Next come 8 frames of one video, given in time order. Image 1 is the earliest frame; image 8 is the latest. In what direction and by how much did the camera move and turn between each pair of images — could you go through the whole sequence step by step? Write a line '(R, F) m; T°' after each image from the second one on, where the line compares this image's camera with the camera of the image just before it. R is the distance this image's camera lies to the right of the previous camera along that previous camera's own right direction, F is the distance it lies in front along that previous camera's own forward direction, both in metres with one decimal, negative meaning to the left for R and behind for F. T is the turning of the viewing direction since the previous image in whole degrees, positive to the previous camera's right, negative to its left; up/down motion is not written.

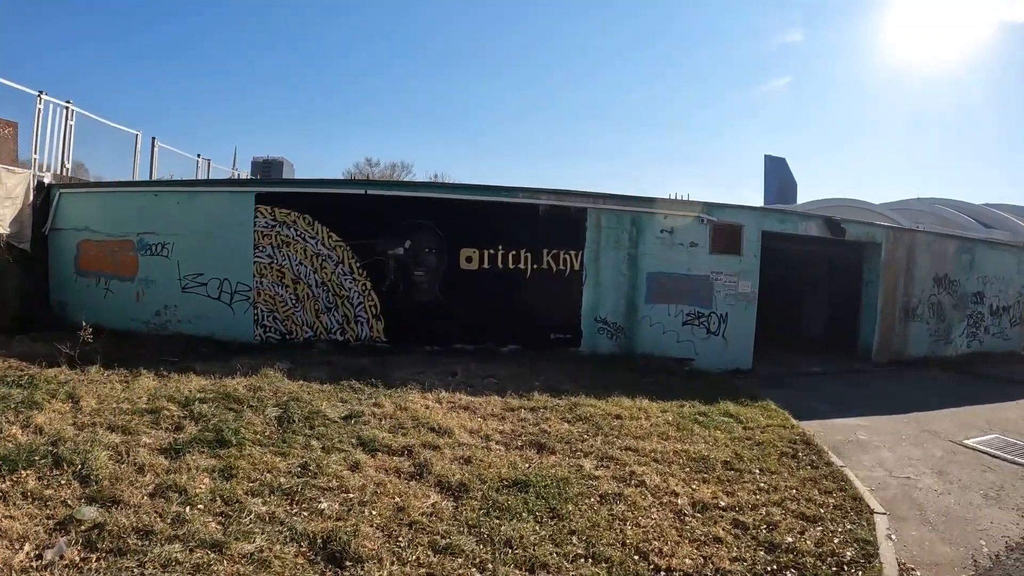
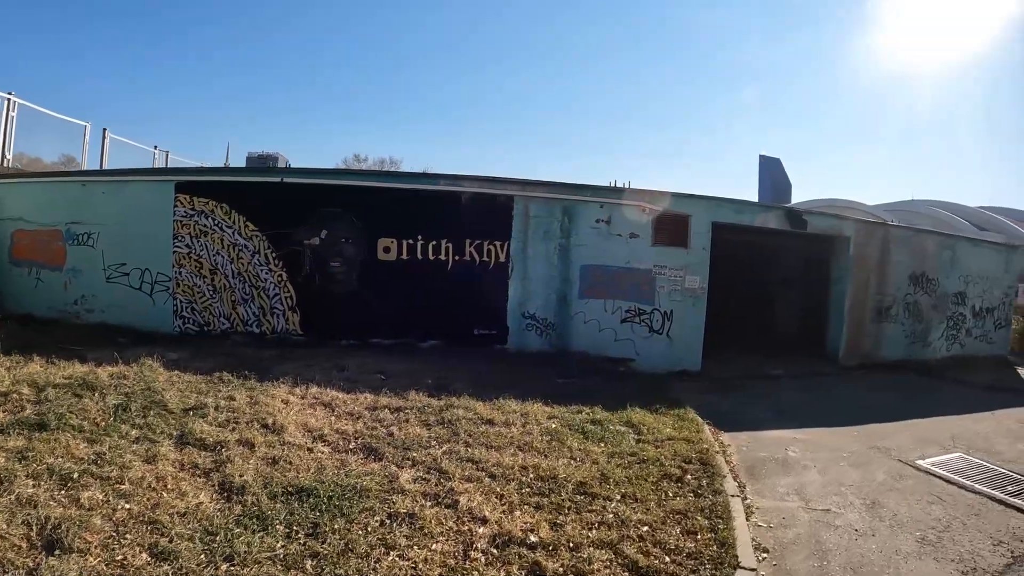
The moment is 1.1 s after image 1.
(+1.3, +2.2) m; 0°
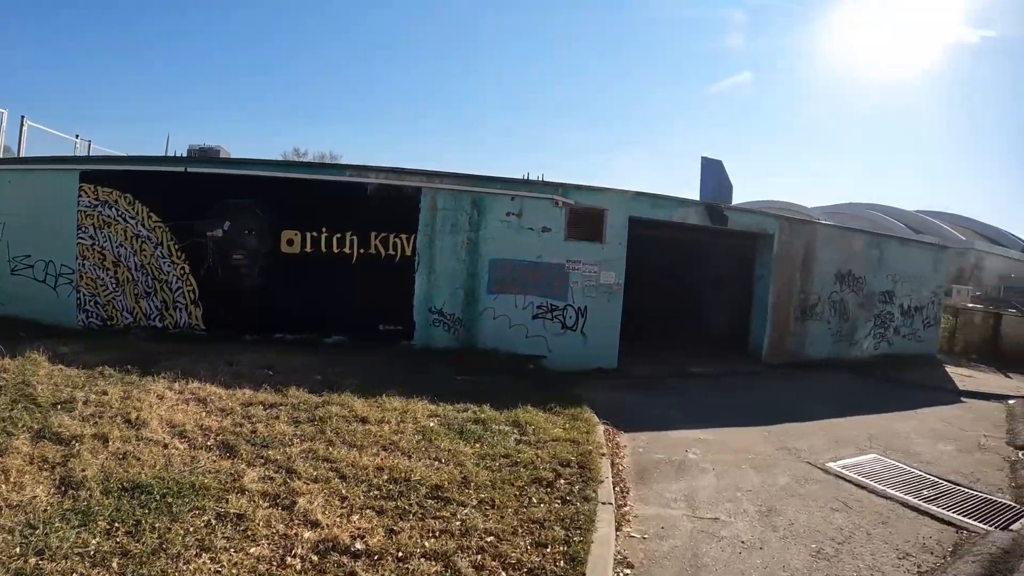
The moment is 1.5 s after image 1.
(+0.5, +0.9) m; +3°
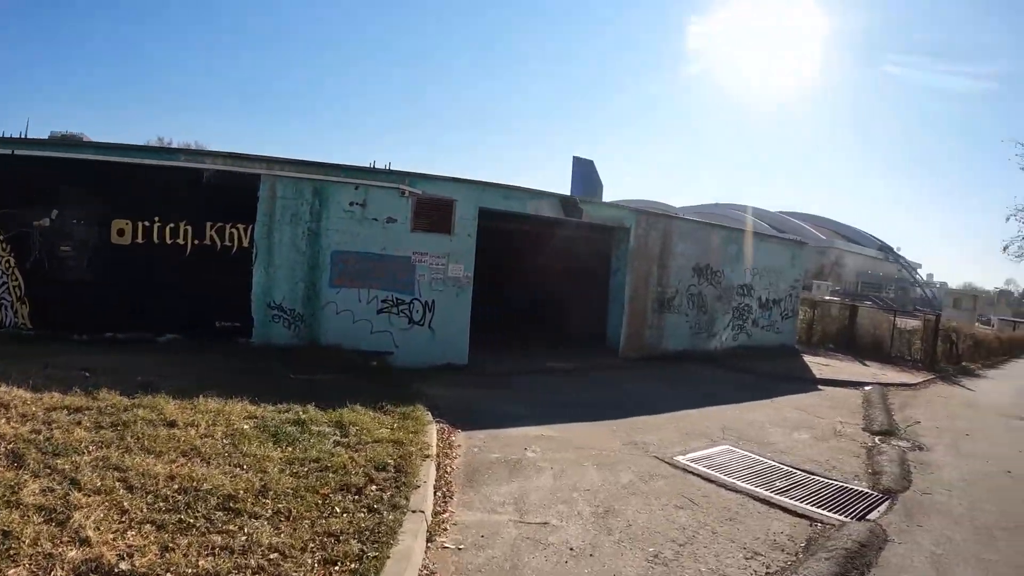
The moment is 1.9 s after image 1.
(+0.3, +0.7) m; +6°
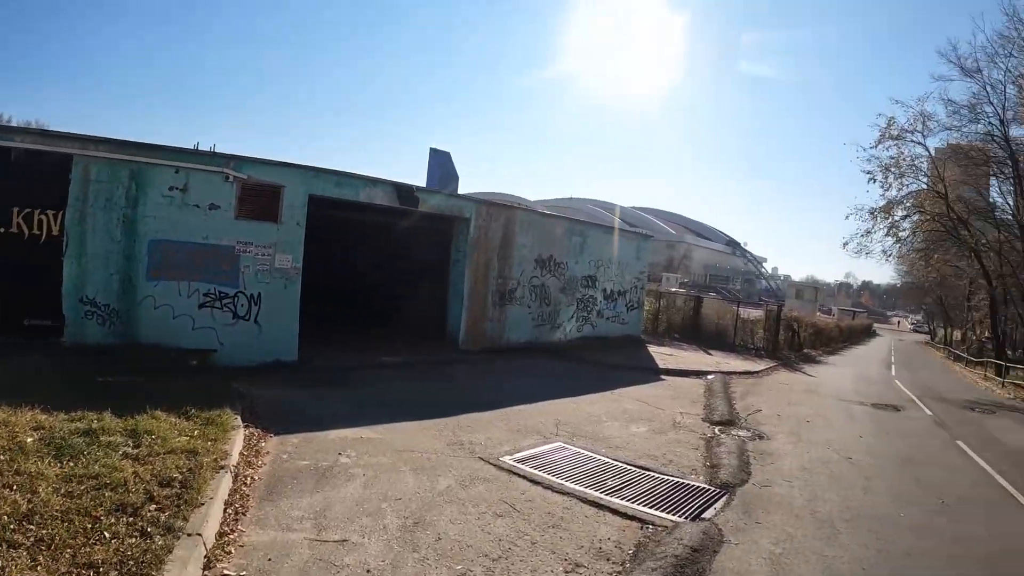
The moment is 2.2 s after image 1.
(+0.2, +0.6) m; +7°
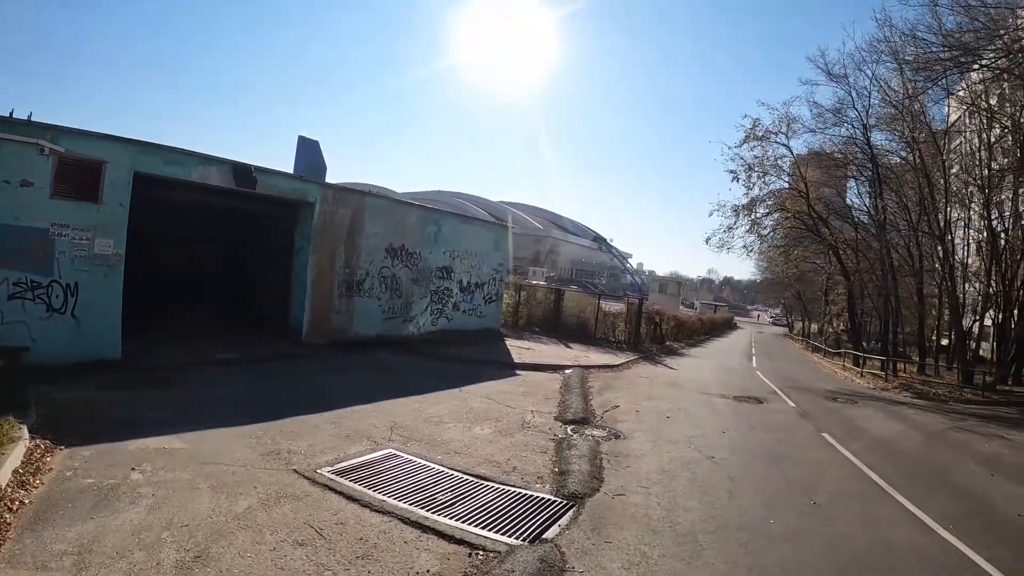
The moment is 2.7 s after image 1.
(+0.2, +0.7) m; +7°
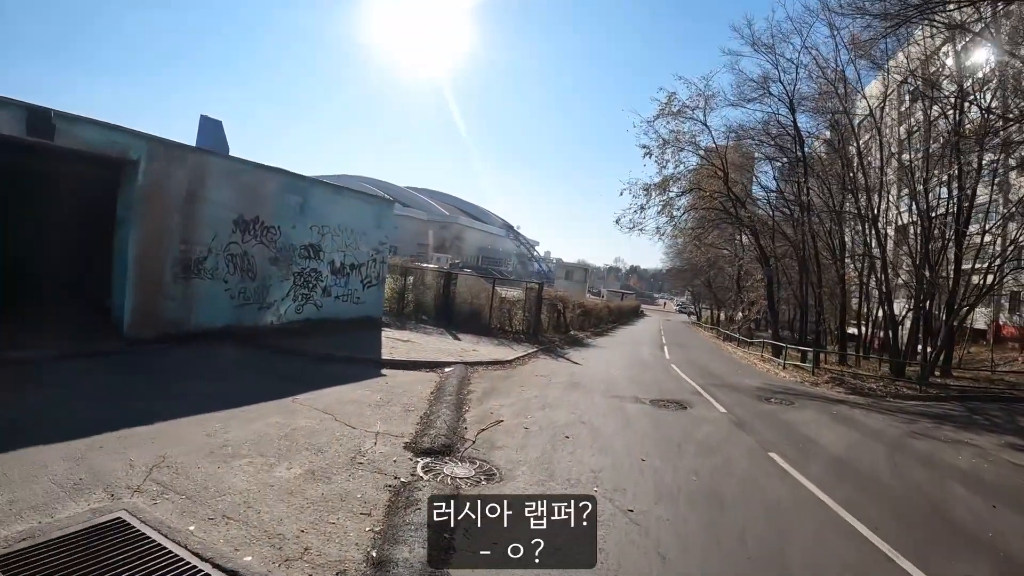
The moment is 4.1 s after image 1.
(+0.3, +2.0) m; +5°
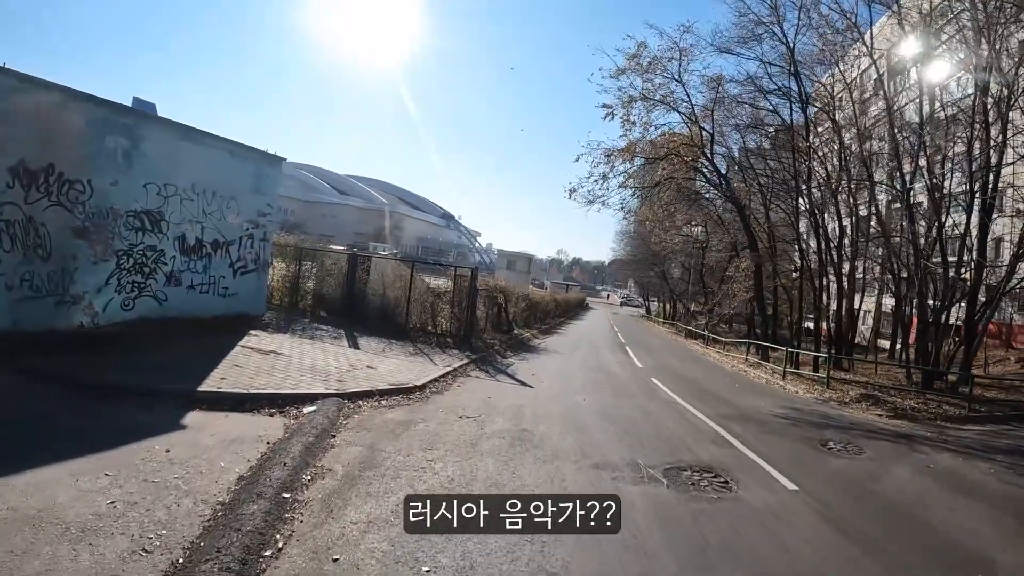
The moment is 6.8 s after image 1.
(+0.1, +3.5) m; +3°
